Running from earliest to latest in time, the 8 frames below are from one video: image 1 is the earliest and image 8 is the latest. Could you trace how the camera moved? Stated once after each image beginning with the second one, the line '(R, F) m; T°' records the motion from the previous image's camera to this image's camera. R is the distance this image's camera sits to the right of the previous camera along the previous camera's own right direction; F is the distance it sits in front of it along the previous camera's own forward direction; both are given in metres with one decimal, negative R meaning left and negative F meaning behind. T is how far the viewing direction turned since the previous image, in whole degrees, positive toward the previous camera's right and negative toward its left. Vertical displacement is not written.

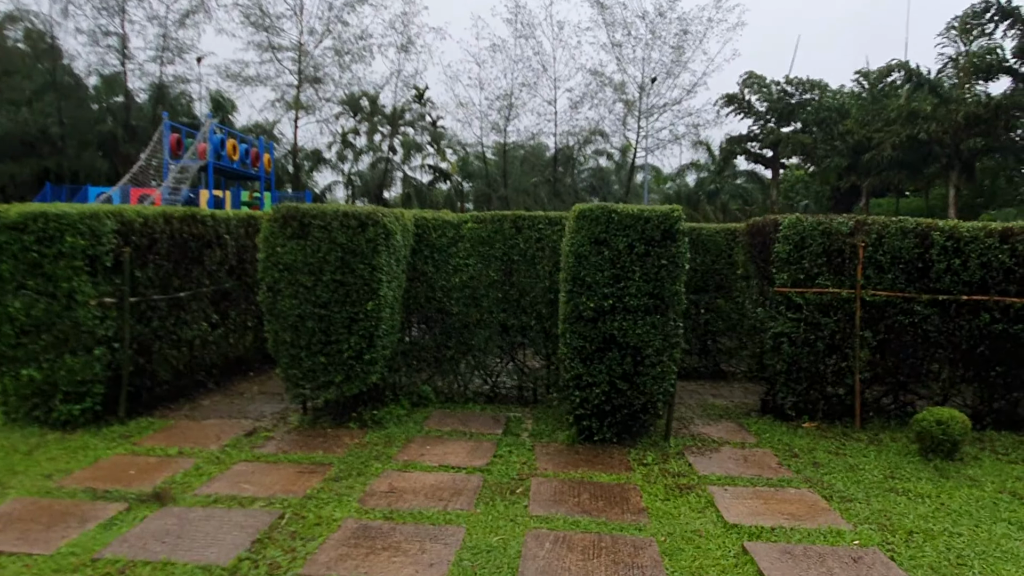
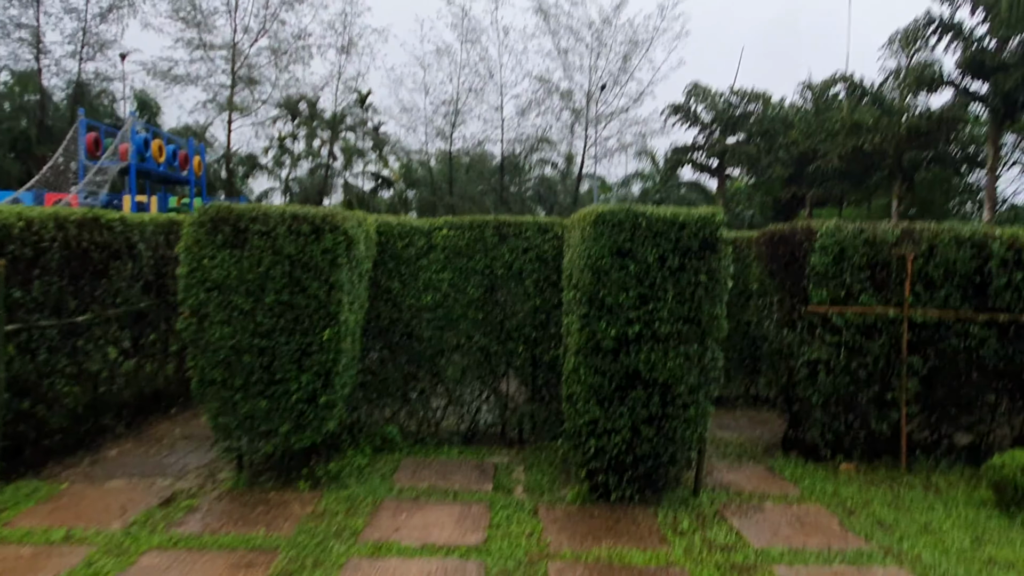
(-0.4, +1.3) m; +5°
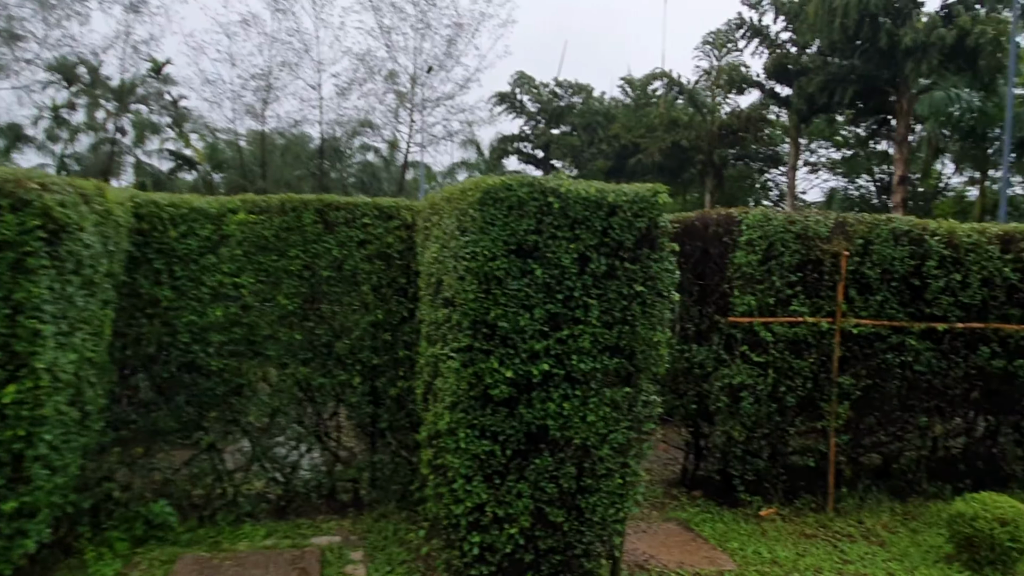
(-0.1, +1.7) m; +14°
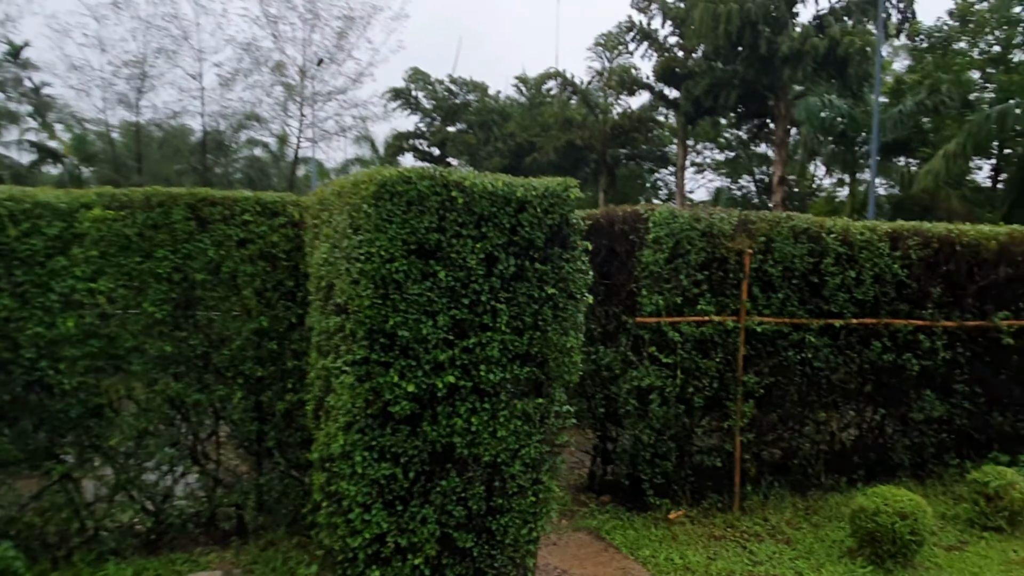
(0.0, +0.3) m; +8°
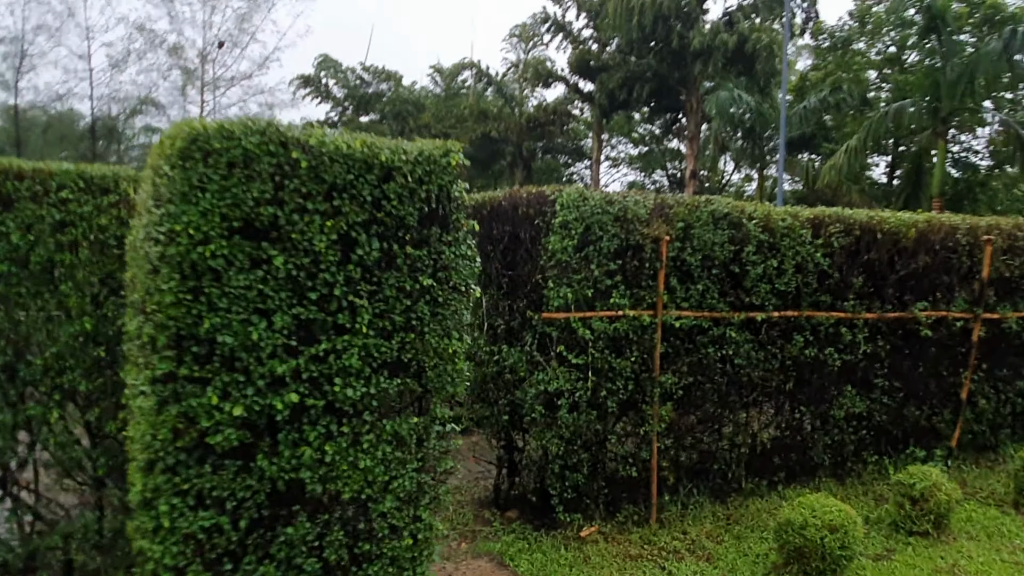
(+0.2, +0.6) m; +6°
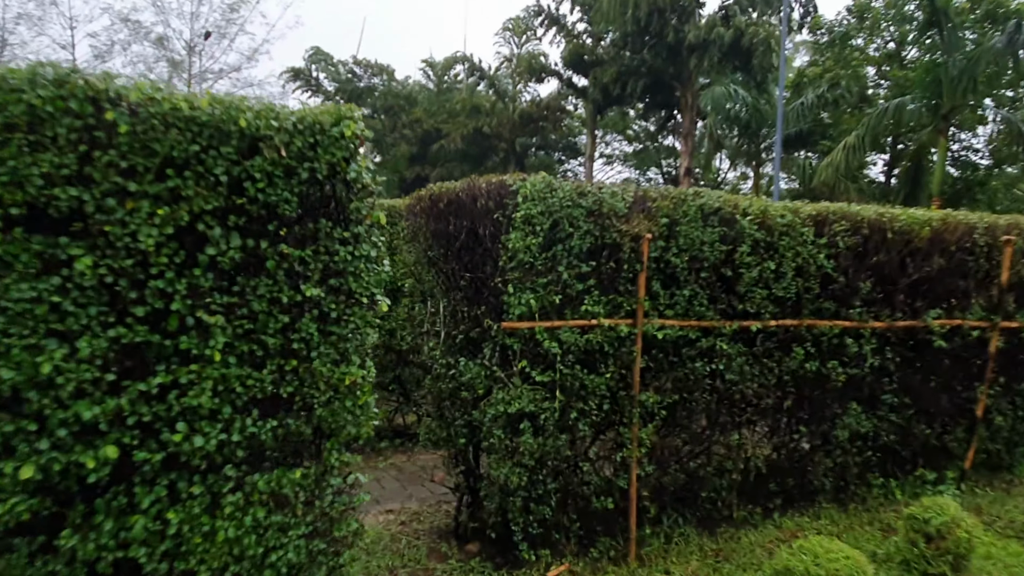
(+0.2, +0.6) m; 0°
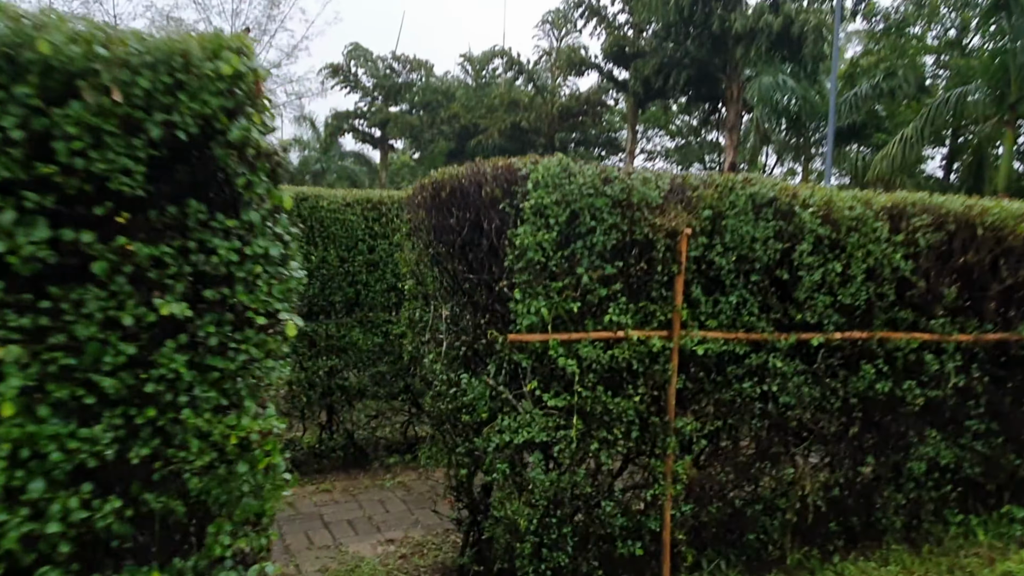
(+0.1, +0.6) m; -3°
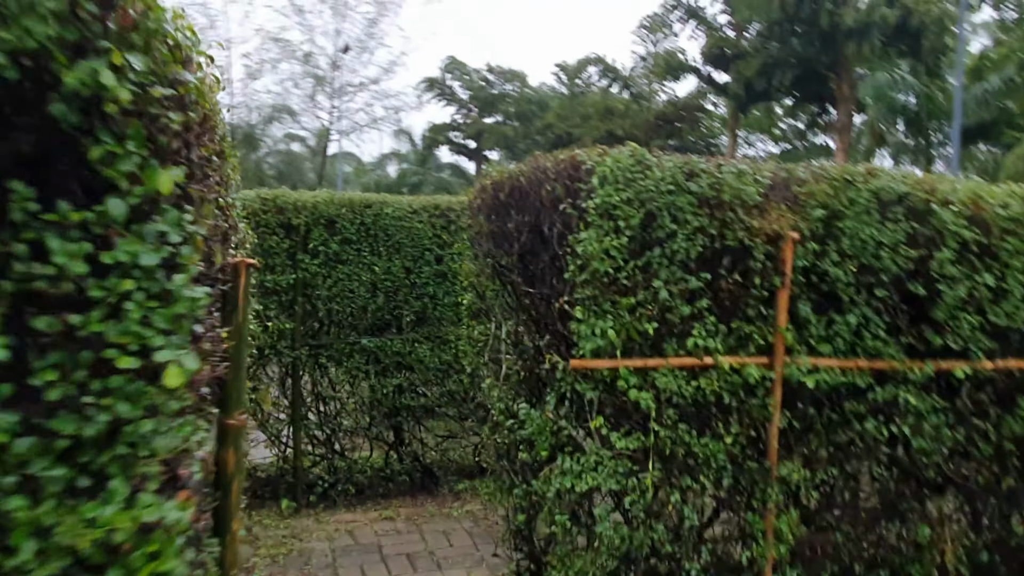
(+0.1, +0.5) m; -8°
